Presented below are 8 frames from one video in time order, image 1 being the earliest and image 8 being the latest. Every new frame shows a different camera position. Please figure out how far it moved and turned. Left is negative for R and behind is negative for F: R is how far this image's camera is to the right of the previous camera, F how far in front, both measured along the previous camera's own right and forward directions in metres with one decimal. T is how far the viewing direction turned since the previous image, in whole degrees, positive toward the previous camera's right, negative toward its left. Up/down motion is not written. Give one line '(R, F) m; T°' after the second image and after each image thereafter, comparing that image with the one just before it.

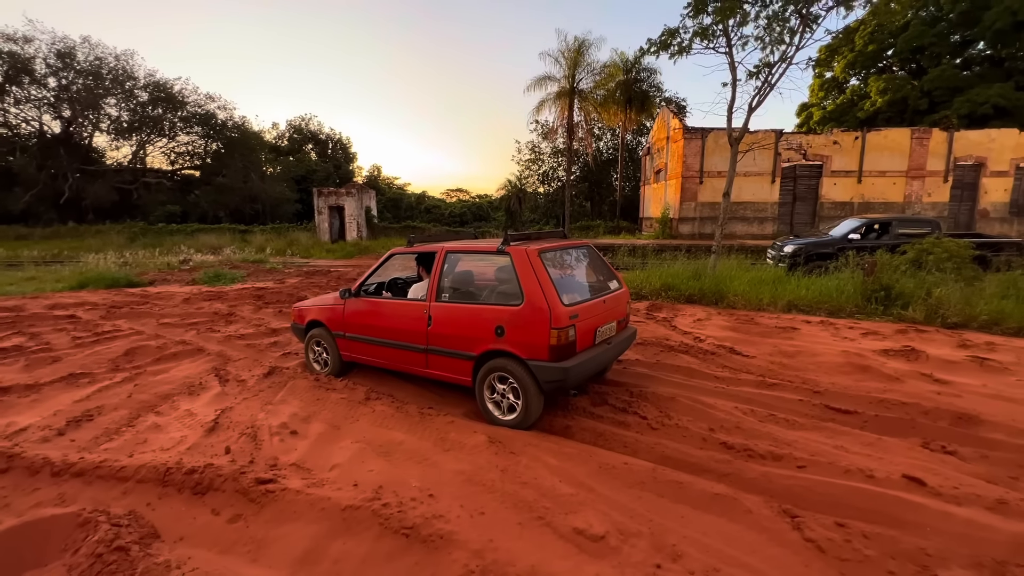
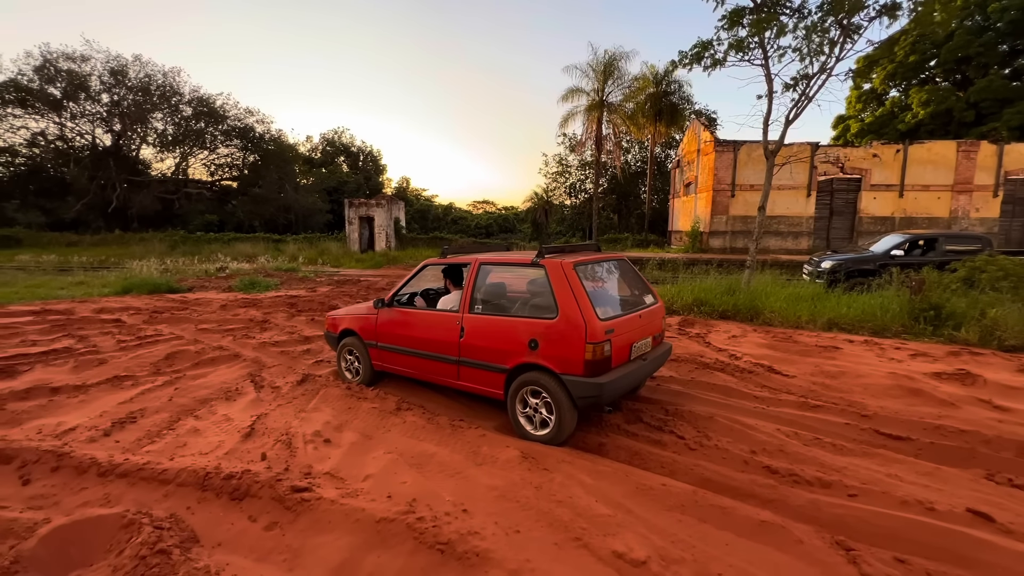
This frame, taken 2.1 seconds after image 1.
(-0.1, 0.0) m; -3°
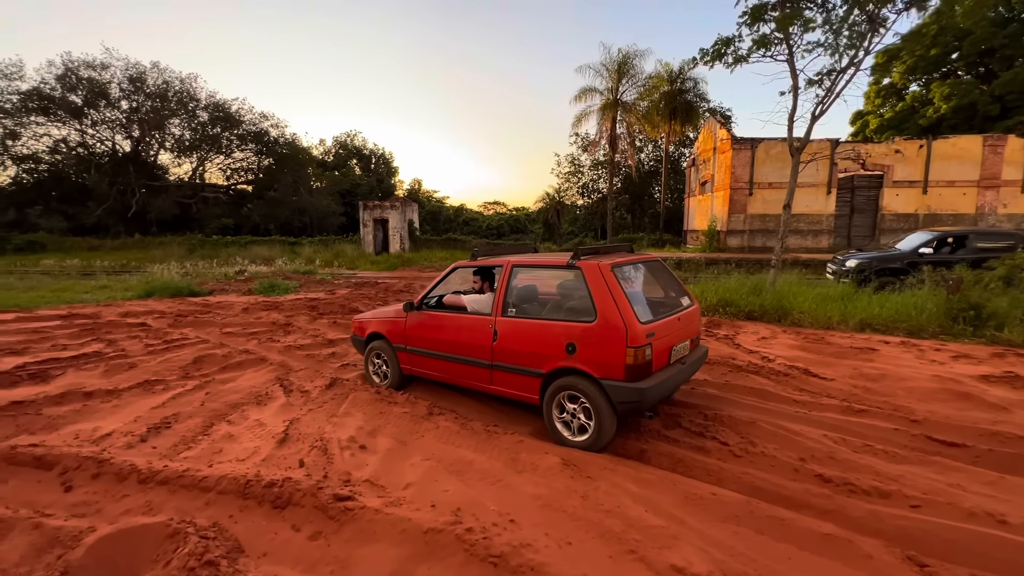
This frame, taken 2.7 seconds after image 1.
(-0.2, +0.1) m; -1°
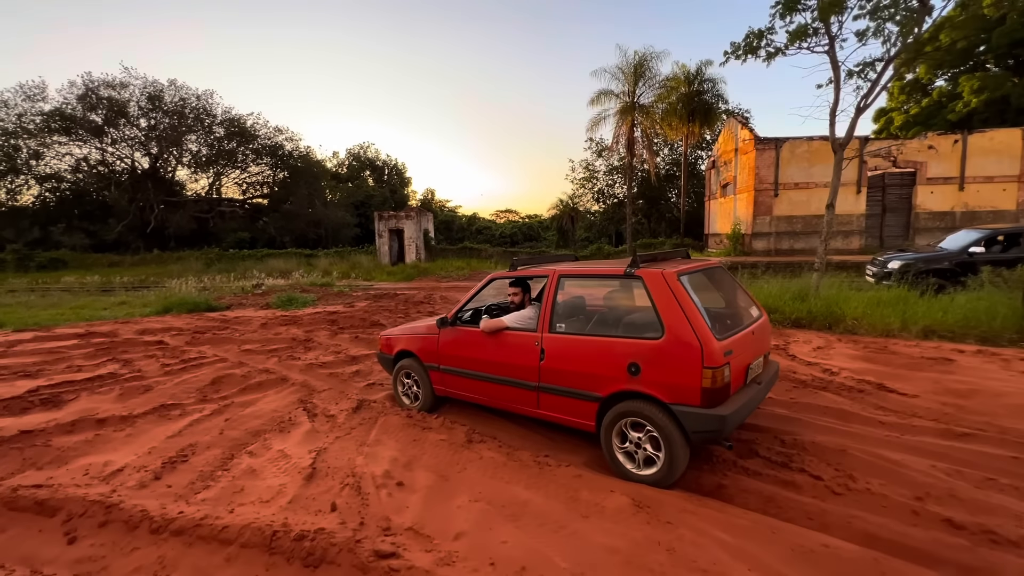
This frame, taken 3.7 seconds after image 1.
(-0.3, +0.5) m; -2°
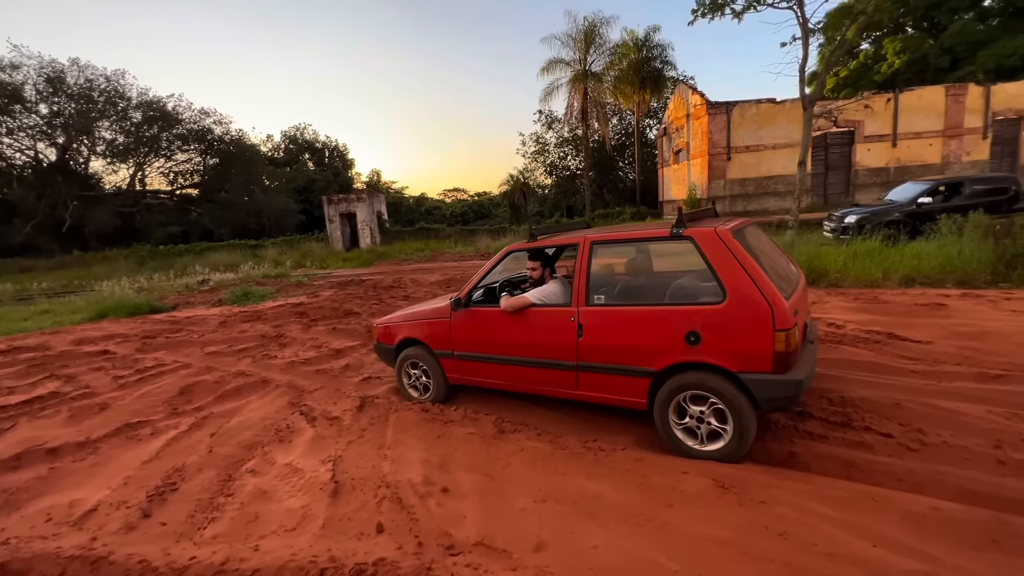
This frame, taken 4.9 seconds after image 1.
(-0.6, +0.5) m; +6°
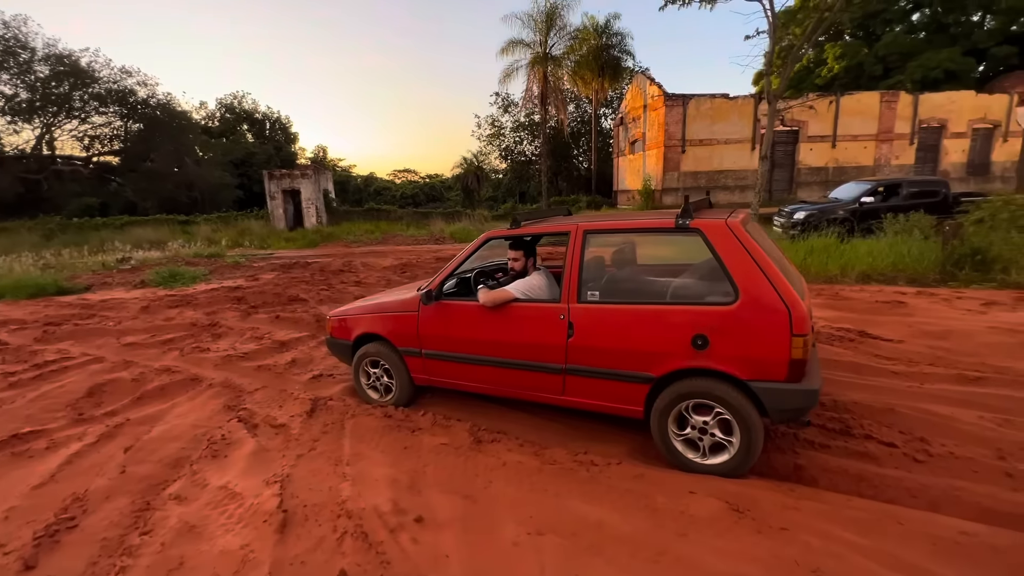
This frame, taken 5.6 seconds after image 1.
(-0.2, +0.5) m; +6°
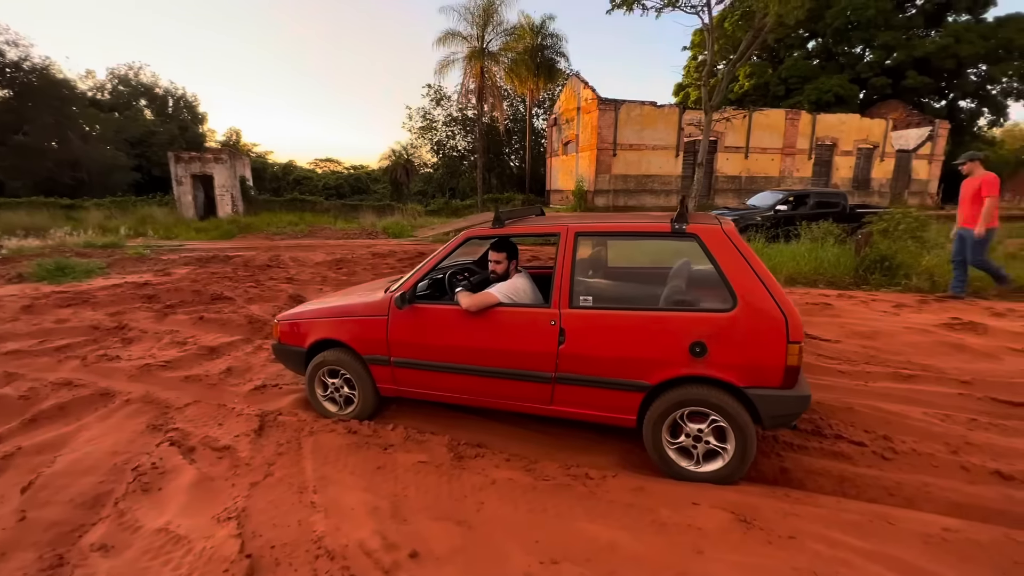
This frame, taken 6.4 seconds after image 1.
(-0.4, +0.3) m; +9°
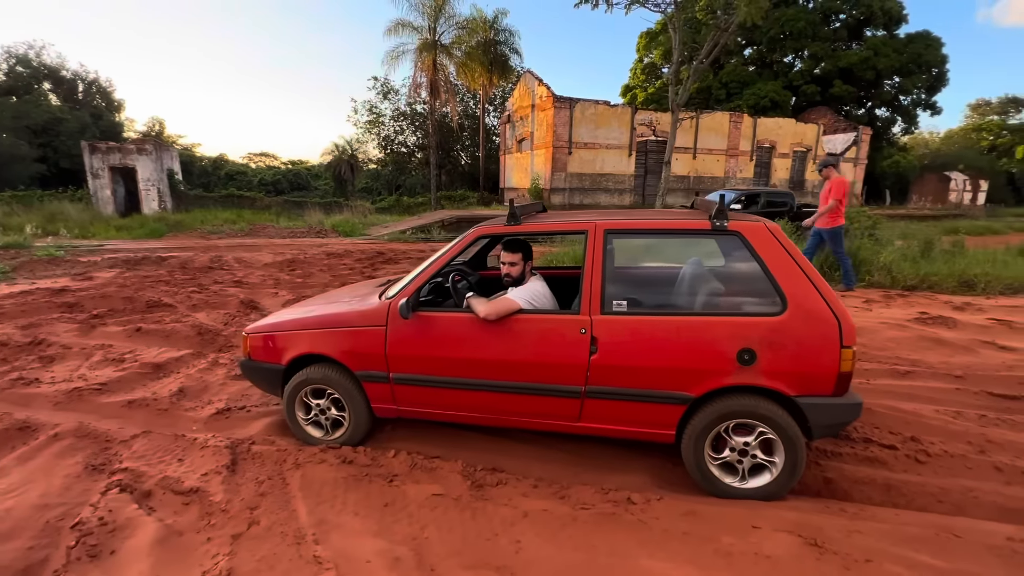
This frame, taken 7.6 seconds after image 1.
(-0.5, +0.4) m; +6°
